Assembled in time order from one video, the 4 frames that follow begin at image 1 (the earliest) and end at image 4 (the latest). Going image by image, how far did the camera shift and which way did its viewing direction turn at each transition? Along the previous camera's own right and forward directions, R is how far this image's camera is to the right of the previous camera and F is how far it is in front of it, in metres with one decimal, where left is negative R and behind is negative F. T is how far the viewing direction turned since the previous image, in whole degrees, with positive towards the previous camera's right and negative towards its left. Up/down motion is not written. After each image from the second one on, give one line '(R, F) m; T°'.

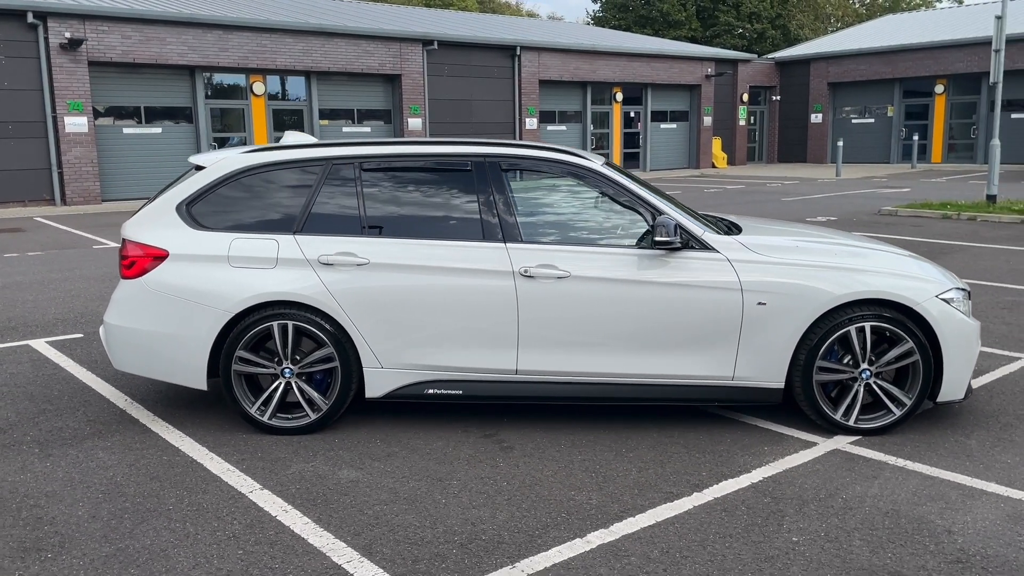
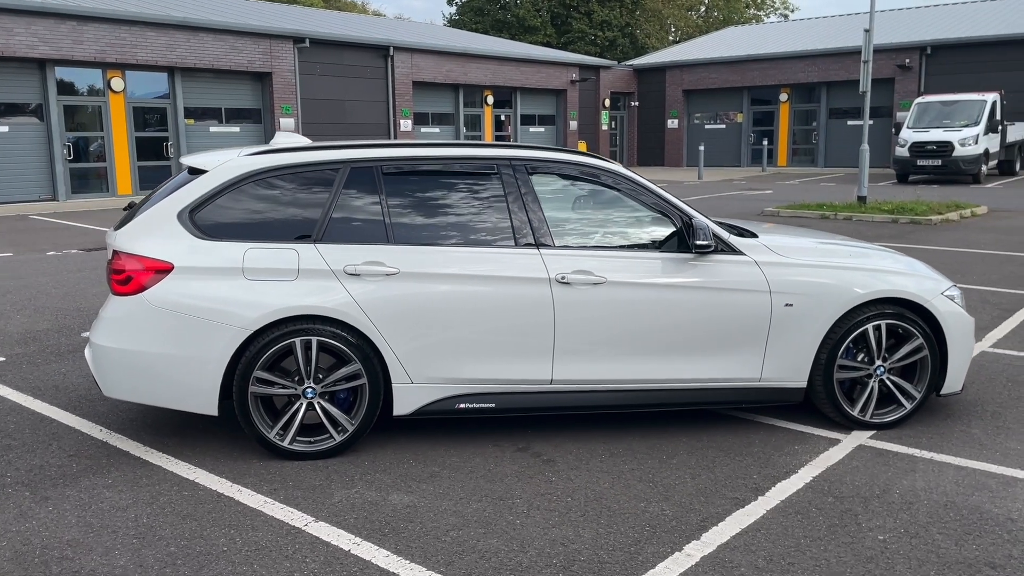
(-0.9, +0.2) m; +10°
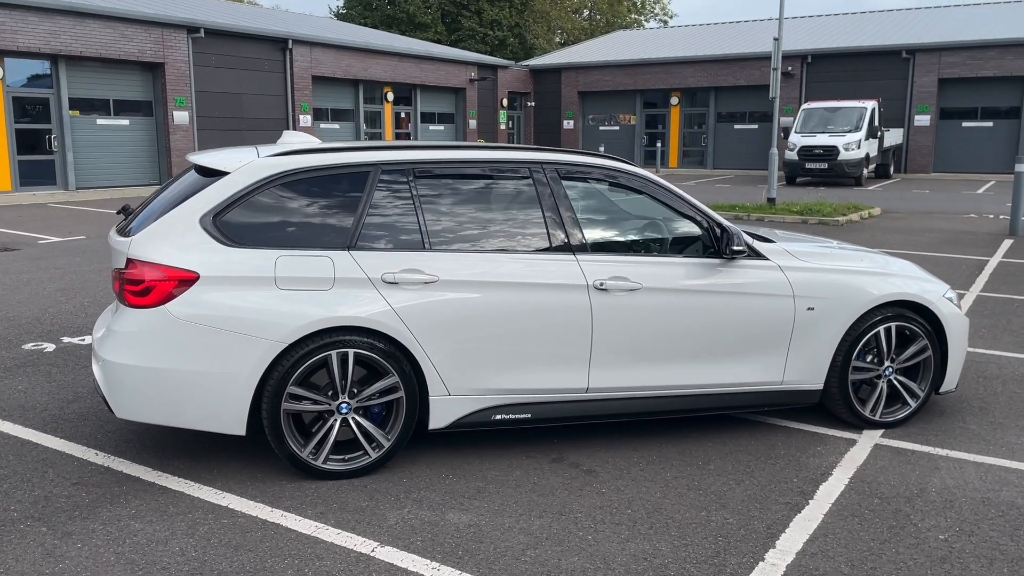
(-0.8, +0.2) m; +8°
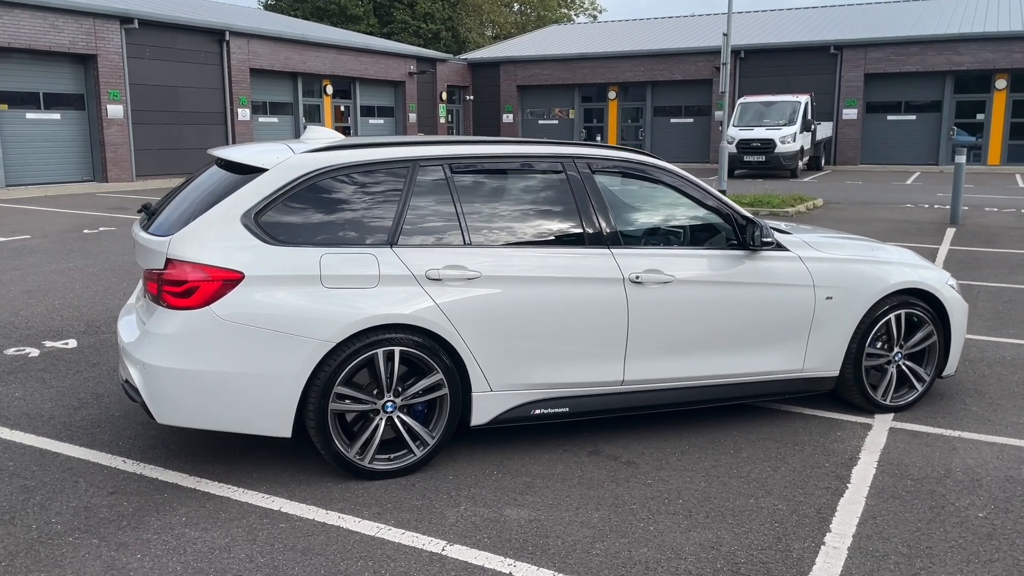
(-0.5, 0.0) m; +4°
